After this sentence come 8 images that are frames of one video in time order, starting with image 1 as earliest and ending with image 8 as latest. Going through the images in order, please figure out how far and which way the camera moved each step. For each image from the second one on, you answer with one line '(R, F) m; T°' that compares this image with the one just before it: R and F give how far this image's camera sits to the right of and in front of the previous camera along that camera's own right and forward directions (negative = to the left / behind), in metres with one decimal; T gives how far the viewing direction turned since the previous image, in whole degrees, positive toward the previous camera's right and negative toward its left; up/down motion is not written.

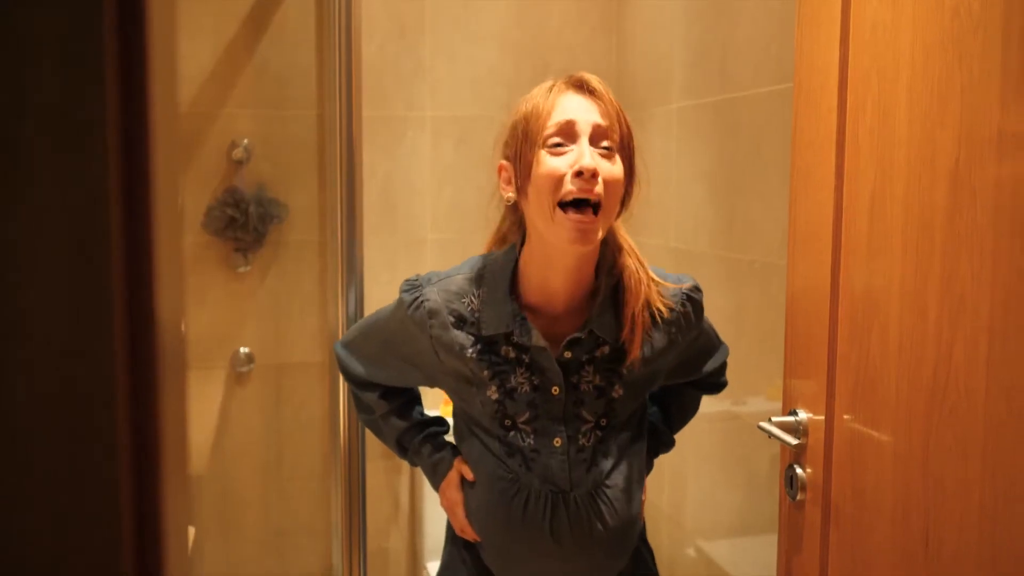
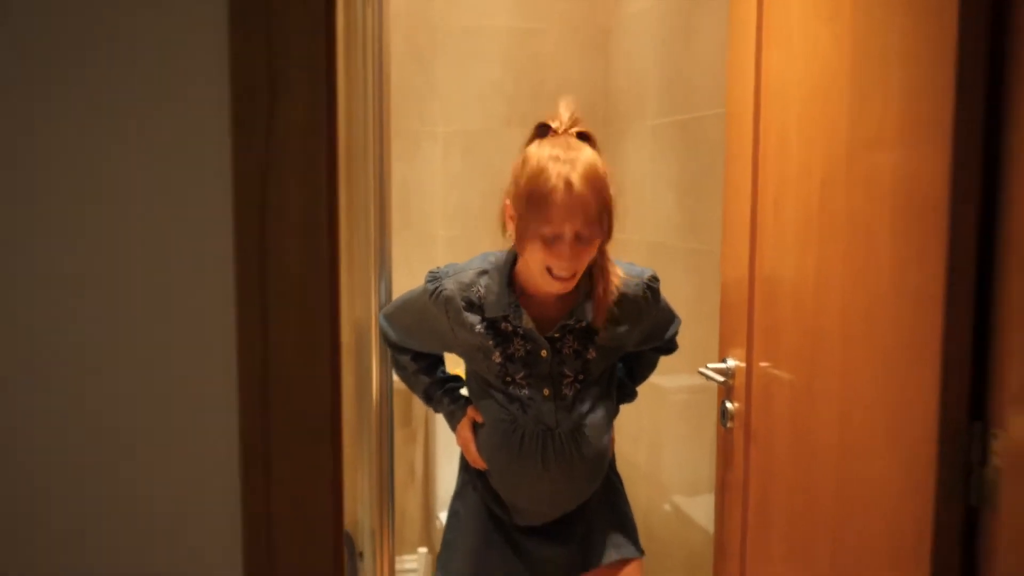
(0.0, -0.3) m; 0°
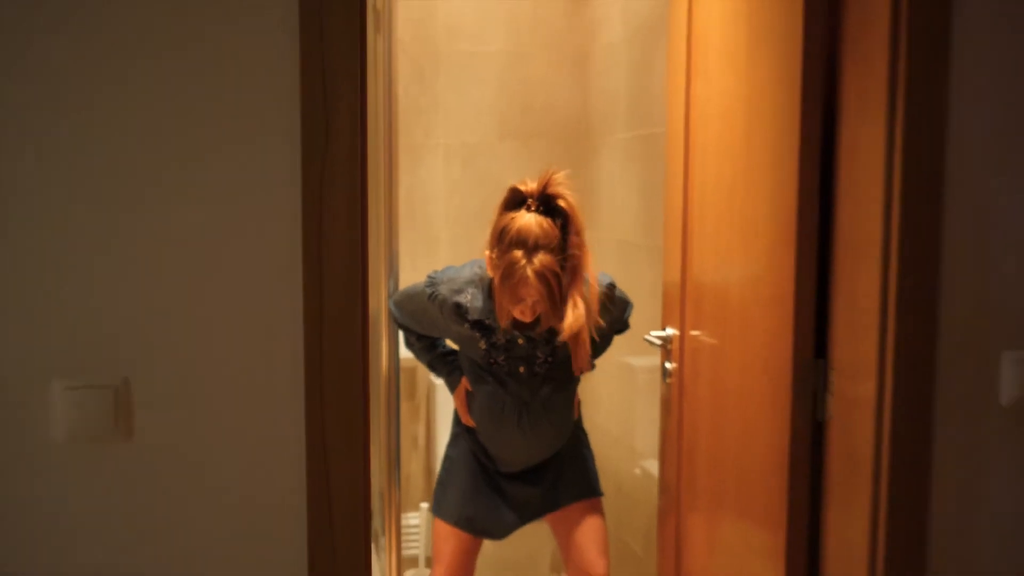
(0.0, -0.4) m; 0°
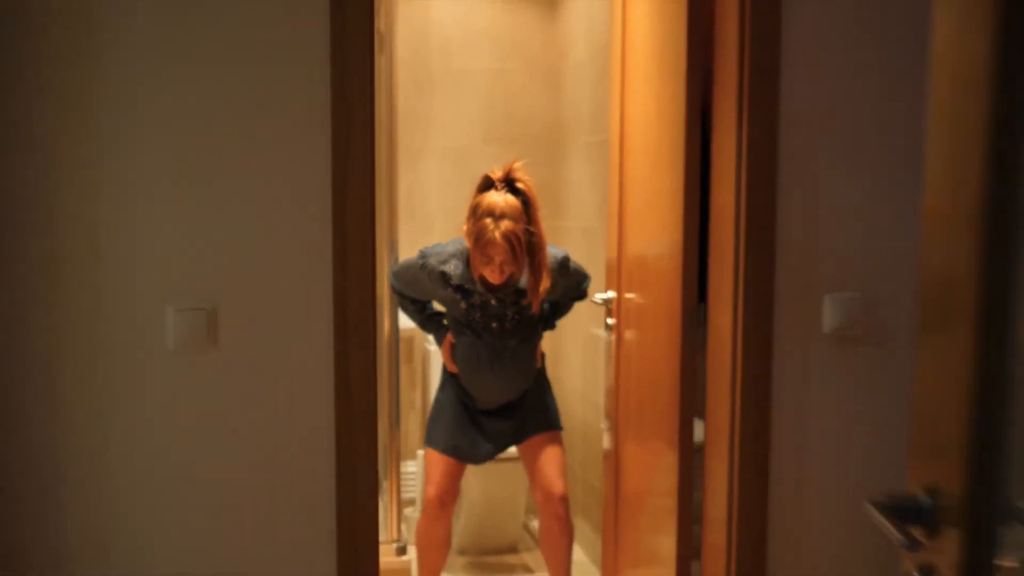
(+0.1, -0.5) m; 0°
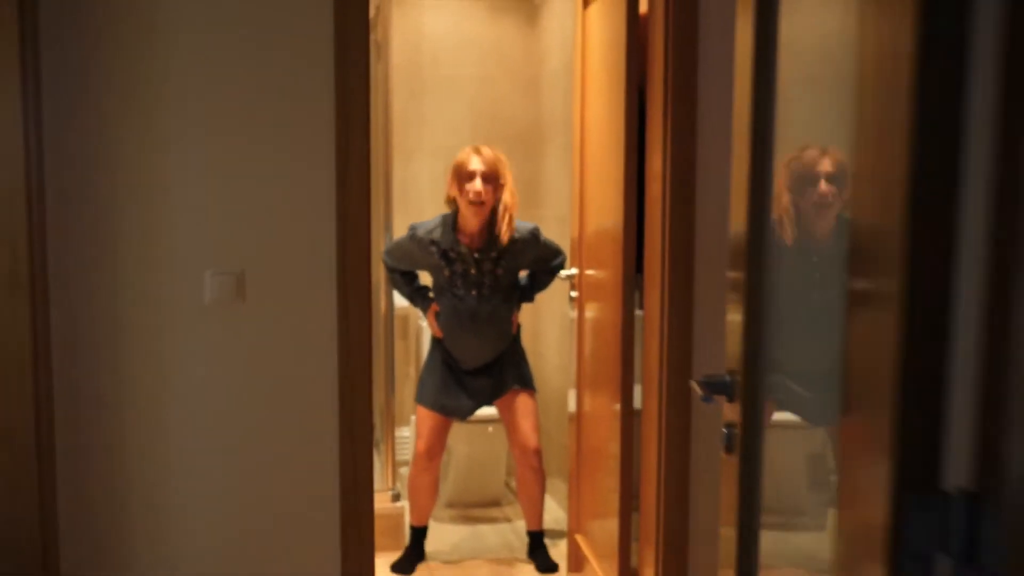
(+0.1, -0.4) m; 0°
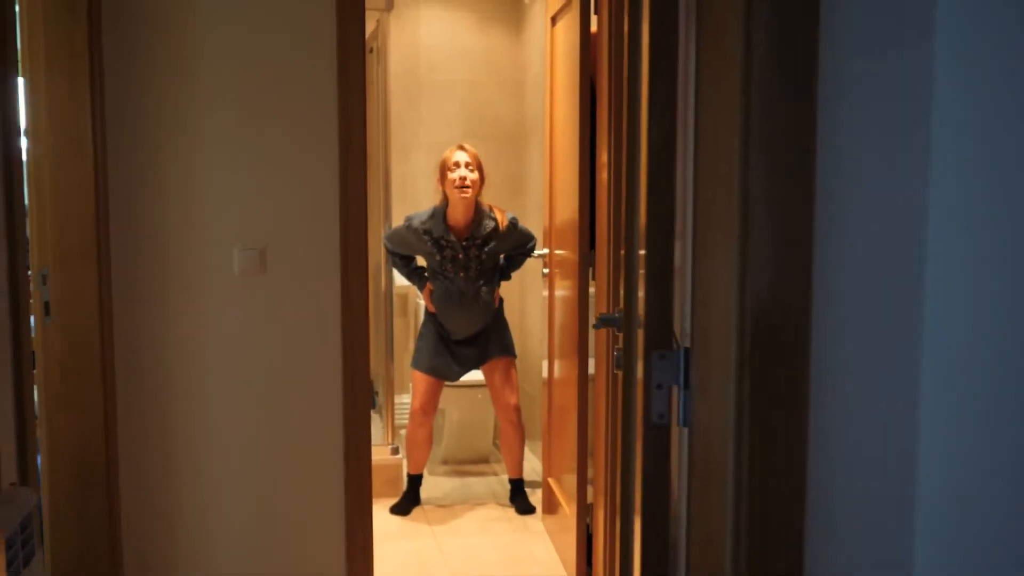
(+0.1, -0.4) m; -1°
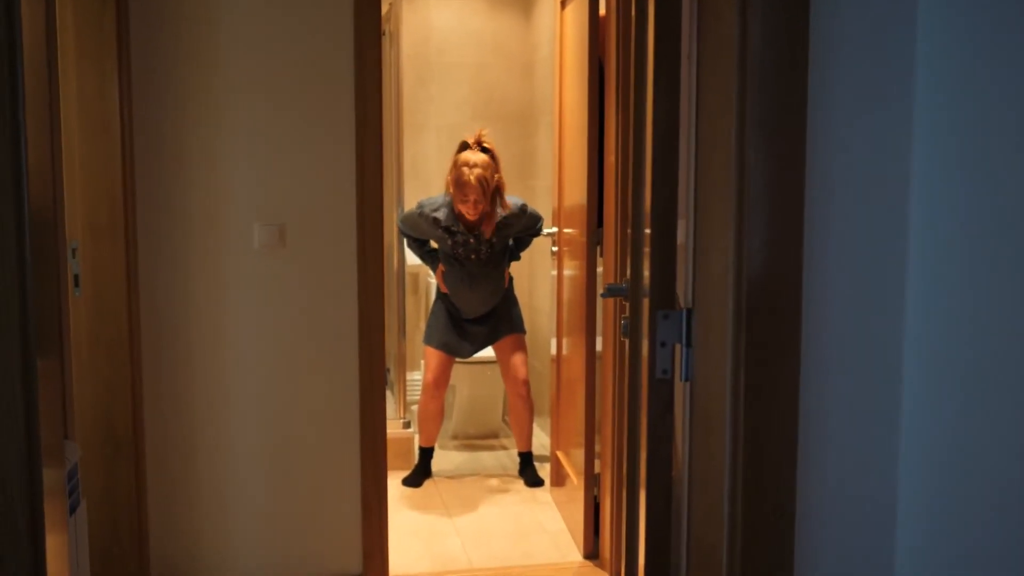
(0.0, -0.1) m; 0°
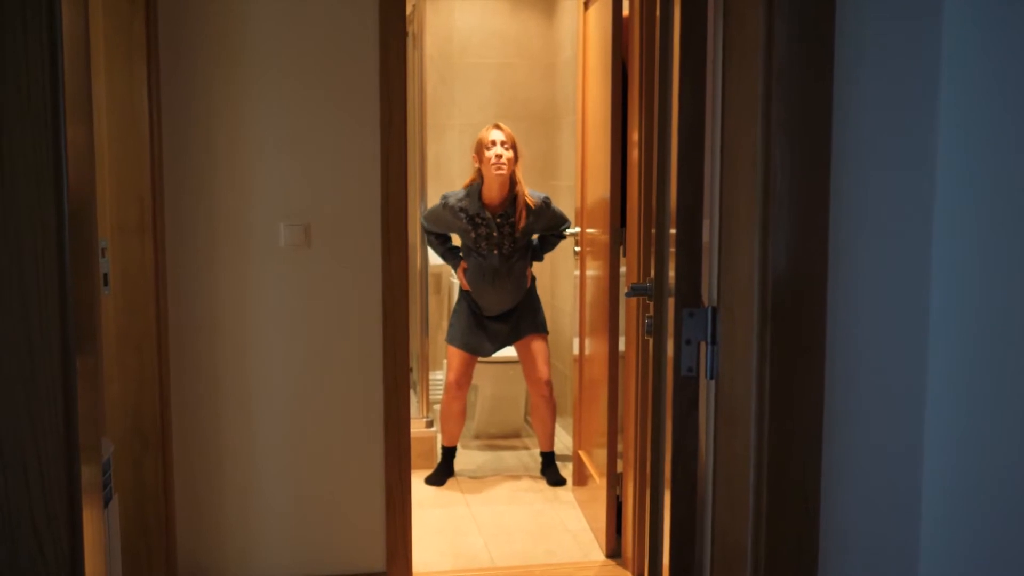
(0.0, 0.0) m; -1°
